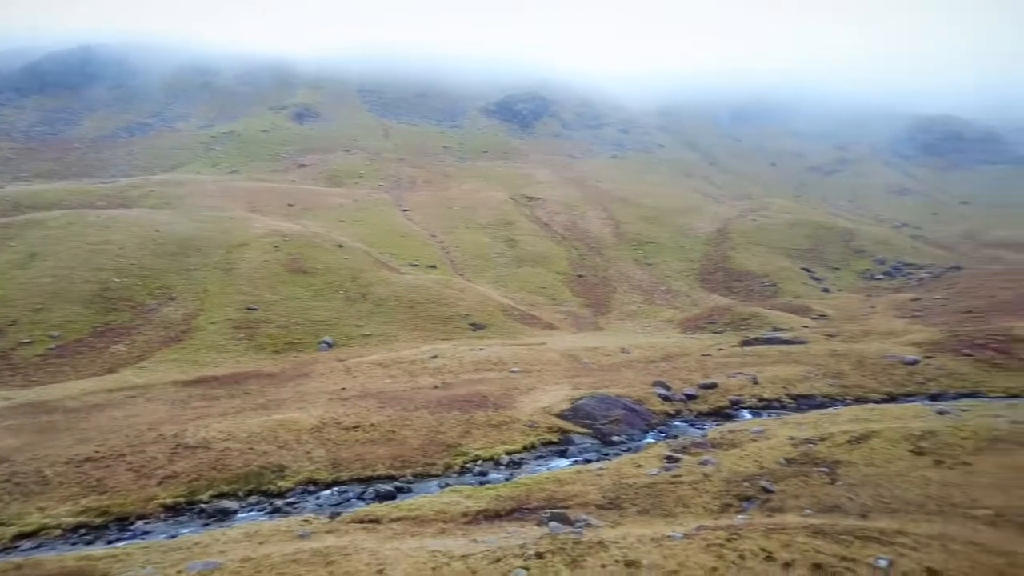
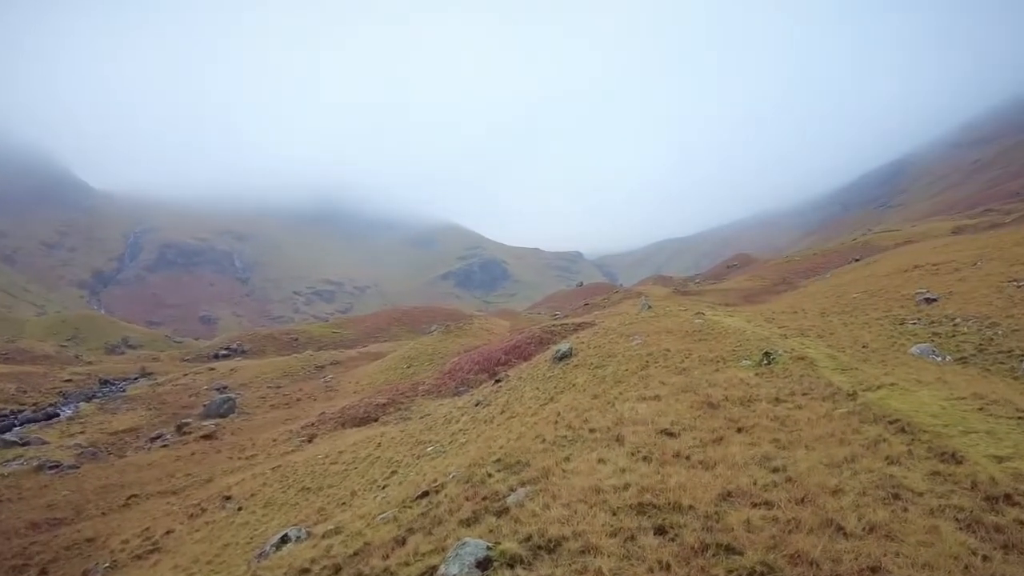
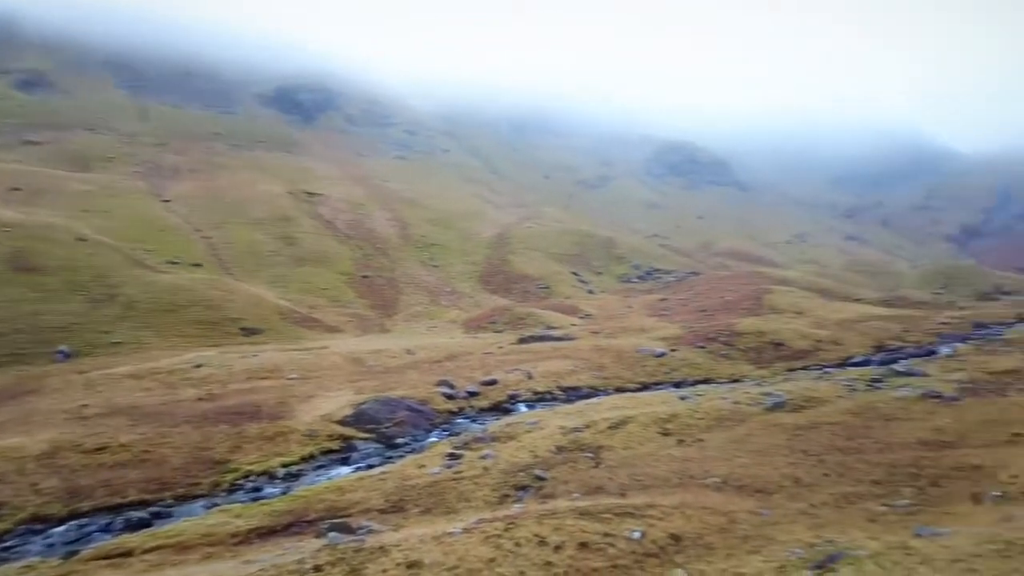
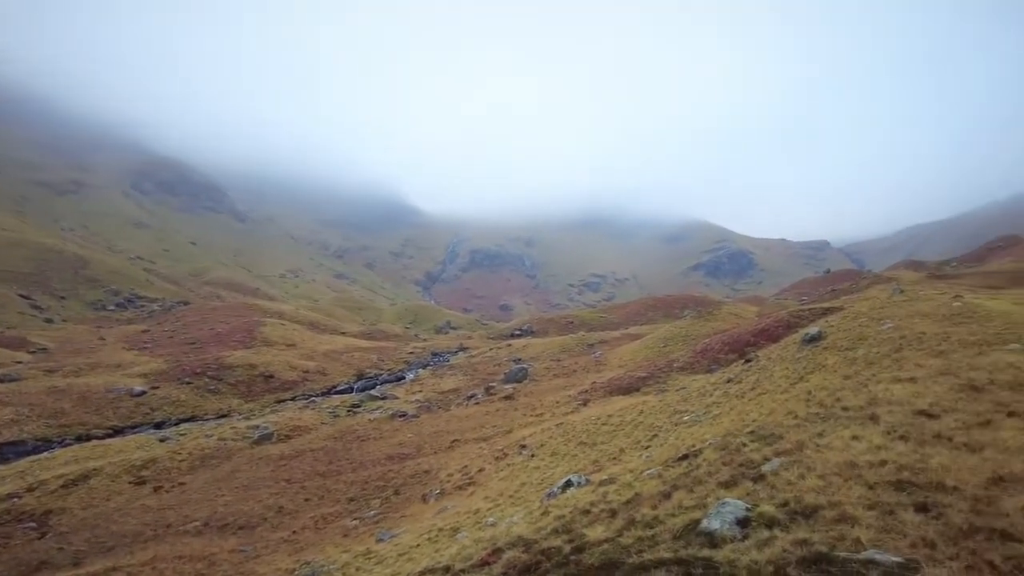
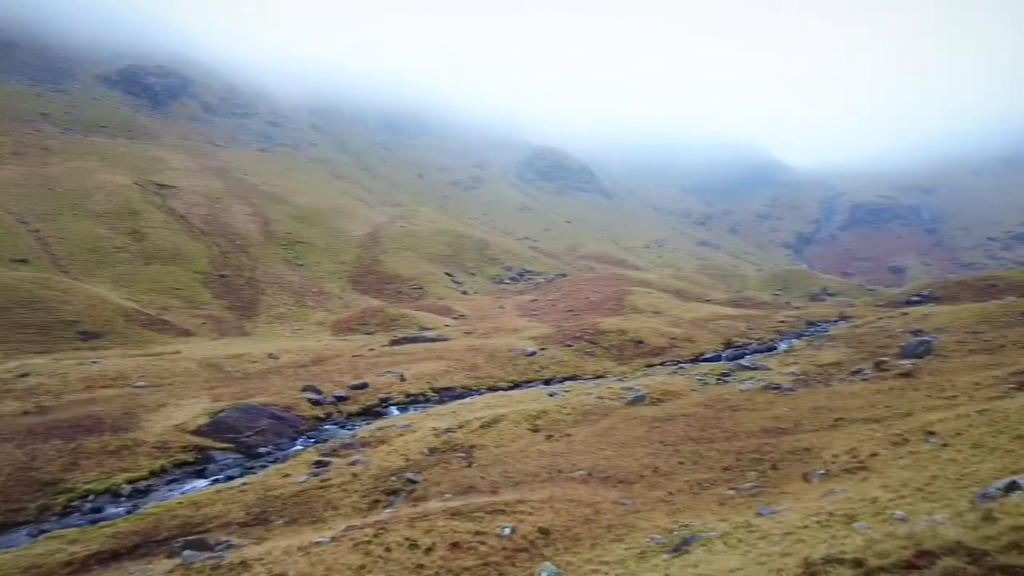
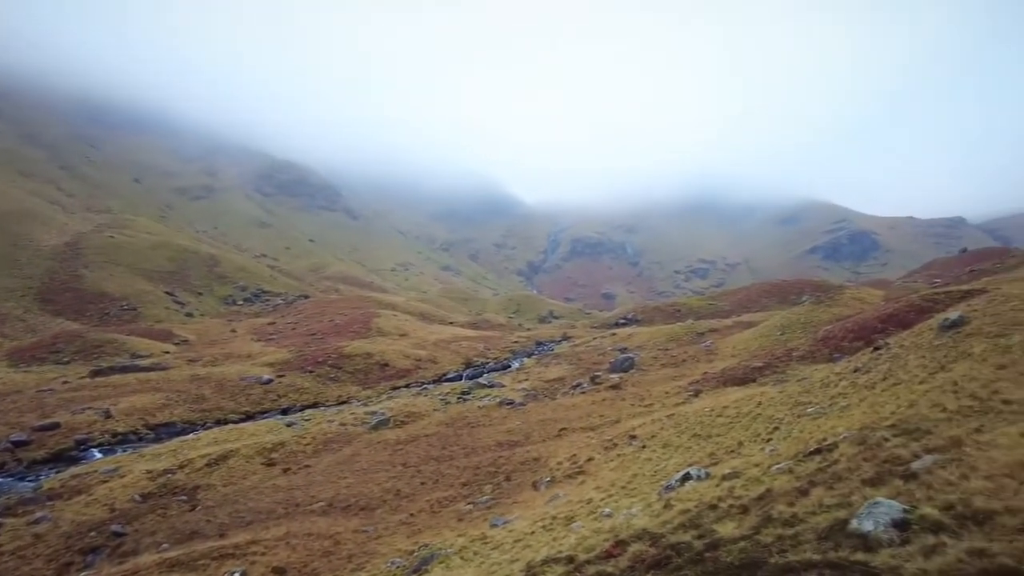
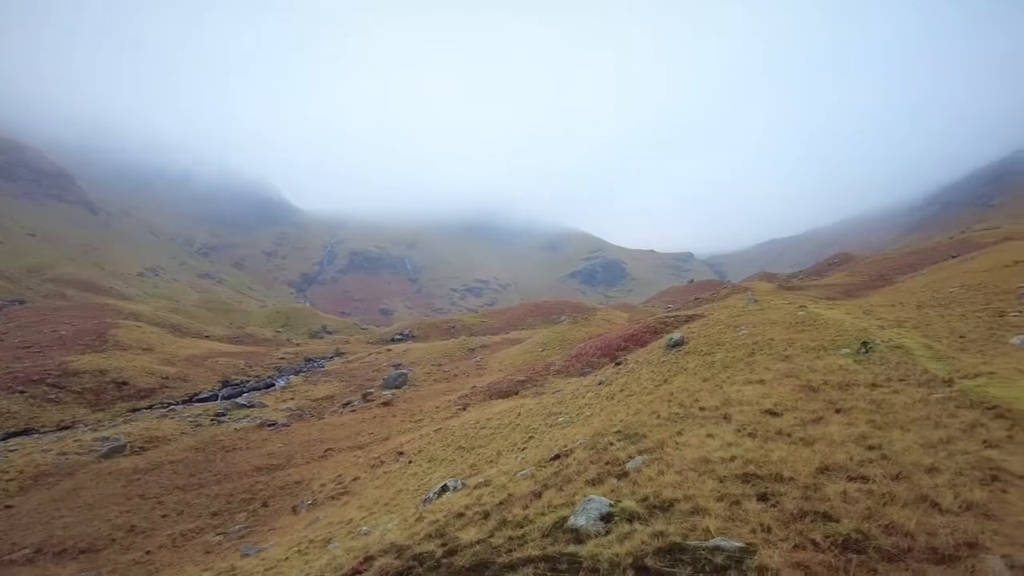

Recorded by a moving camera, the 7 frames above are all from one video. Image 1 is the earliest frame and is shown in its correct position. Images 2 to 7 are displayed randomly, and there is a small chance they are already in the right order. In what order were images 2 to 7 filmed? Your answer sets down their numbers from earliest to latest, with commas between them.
3, 5, 6, 4, 7, 2
